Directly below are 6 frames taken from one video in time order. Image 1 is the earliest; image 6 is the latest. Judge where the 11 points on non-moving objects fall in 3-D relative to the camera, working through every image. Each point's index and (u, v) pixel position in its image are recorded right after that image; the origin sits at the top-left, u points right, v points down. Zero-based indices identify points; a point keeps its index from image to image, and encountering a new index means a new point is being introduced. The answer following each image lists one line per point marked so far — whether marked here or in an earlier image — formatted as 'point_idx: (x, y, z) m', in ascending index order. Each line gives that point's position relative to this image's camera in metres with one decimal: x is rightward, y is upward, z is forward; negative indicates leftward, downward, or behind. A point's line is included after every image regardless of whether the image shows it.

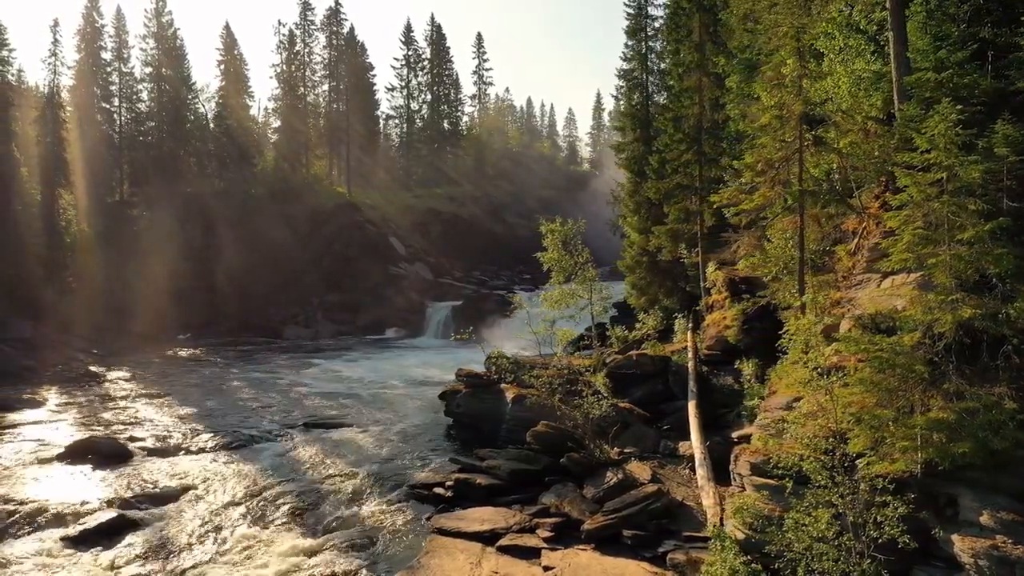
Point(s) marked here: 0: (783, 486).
0: (+4.7, -3.3, +9.7) m
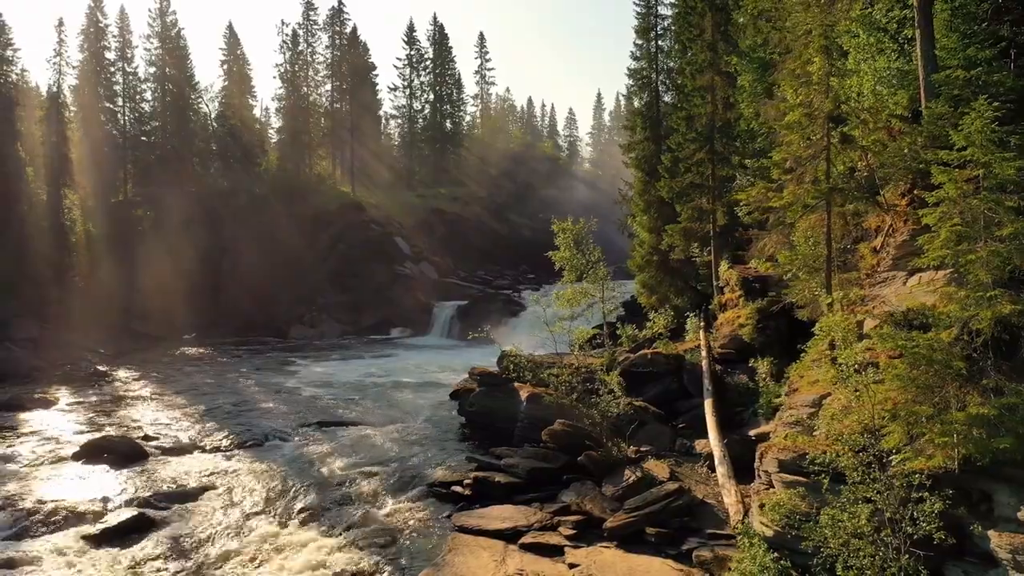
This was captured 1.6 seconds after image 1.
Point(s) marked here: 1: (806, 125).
0: (+5.2, -3.2, +9.8) m
1: (+6.1, +3.3, +12.0) m
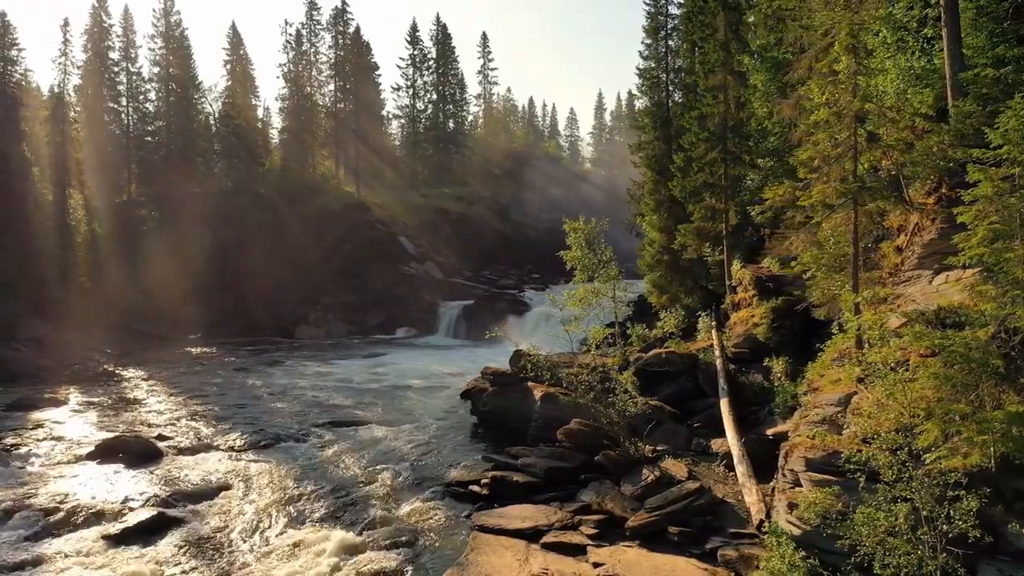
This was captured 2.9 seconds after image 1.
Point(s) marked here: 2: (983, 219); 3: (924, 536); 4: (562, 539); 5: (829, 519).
0: (+5.6, -3.2, +9.8) m
1: (+6.6, +3.3, +12.0) m
2: (+6.8, +1.0, +8.5) m
3: (+5.4, -3.3, +7.8) m
4: (+1.1, -5.4, +12.8) m
5: (+5.0, -3.6, +9.2) m
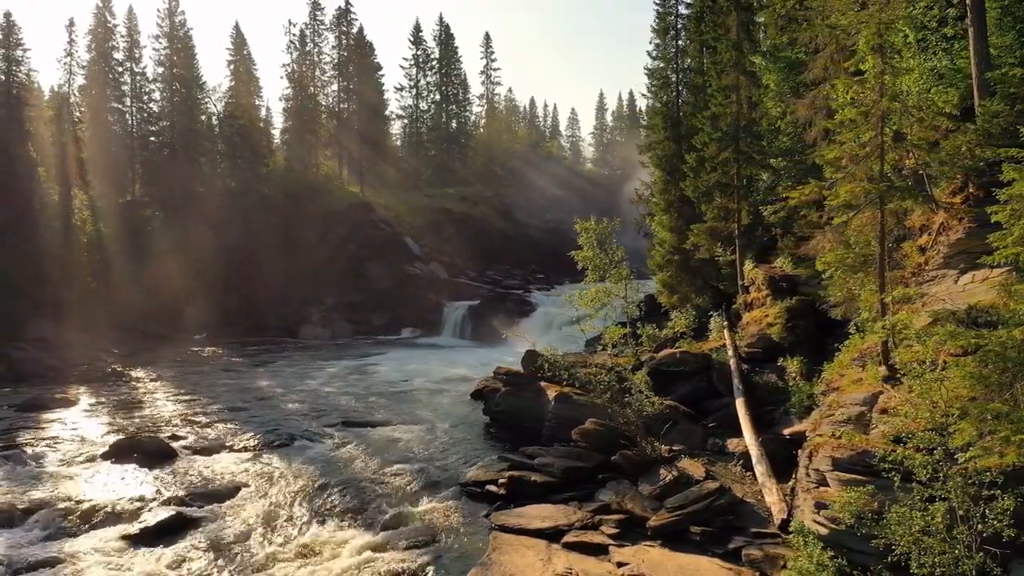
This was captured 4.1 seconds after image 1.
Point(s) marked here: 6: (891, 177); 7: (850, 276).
0: (+6.1, -3.2, +9.7) m
1: (+7.1, +3.3, +12.0) m
2: (+7.2, +1.0, +8.5) m
3: (+5.9, -3.3, +7.8) m
4: (+1.5, -5.4, +12.8) m
5: (+5.4, -3.6, +9.2) m
6: (+7.9, +2.3, +12.2) m
7: (+7.5, +0.3, +13.0) m
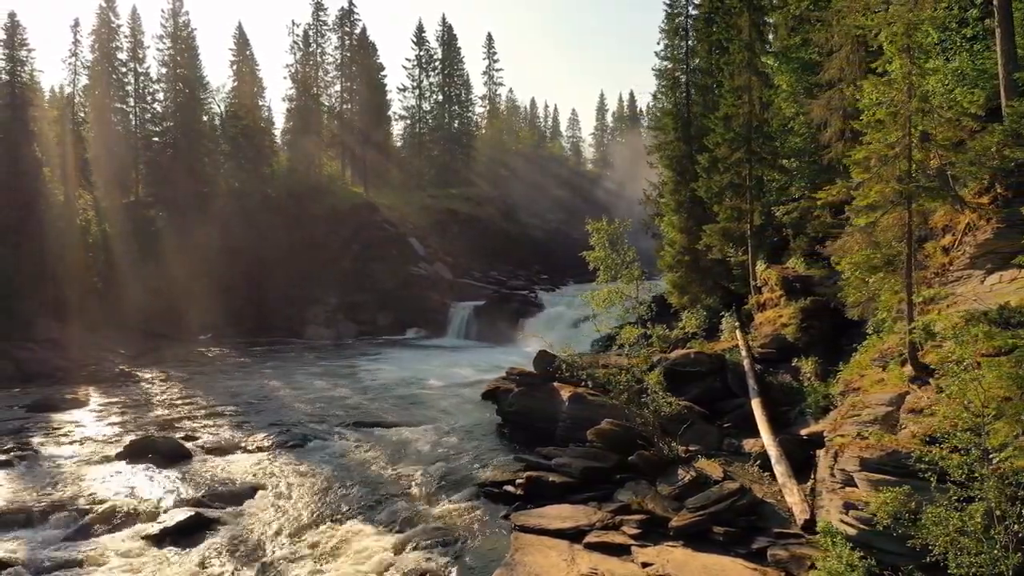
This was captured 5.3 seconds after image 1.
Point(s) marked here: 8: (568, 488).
0: (+6.6, -3.2, +9.8) m
1: (+7.6, +3.3, +12.0) m
2: (+7.7, +1.0, +8.5) m
3: (+6.4, -3.3, +7.8) m
4: (+2.0, -5.4, +12.8) m
5: (+5.9, -3.6, +9.2) m
6: (+8.4, +2.3, +12.2) m
7: (+7.9, +0.3, +13.1) m
8: (+1.5, -5.2, +15.5) m
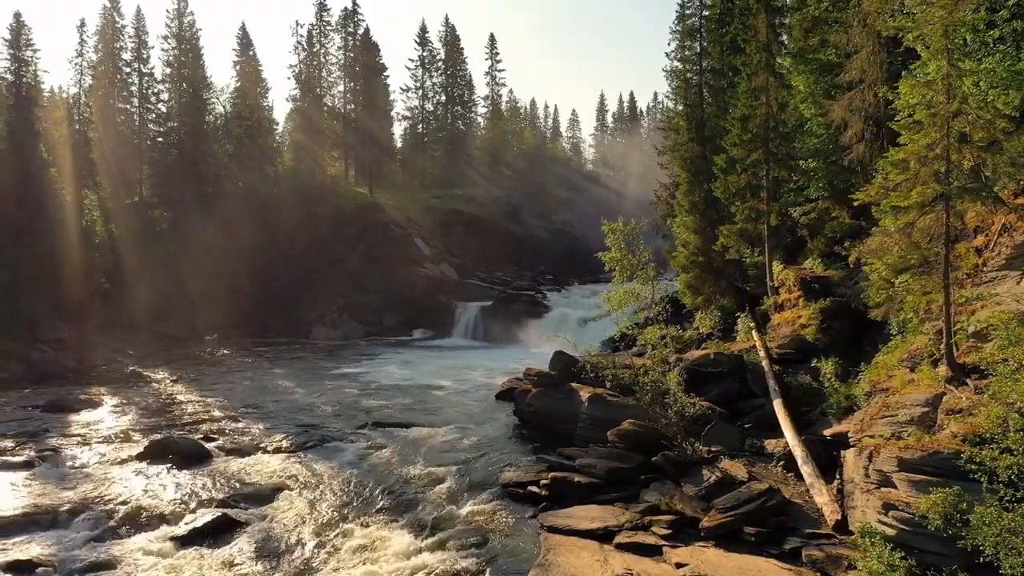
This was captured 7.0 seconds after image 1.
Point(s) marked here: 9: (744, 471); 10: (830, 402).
0: (+7.3, -3.2, +9.8) m
1: (+8.3, +3.3, +12.1) m
2: (+8.4, +1.0, +8.6) m
3: (+7.1, -3.3, +7.8) m
4: (+2.7, -5.4, +12.8) m
5: (+6.6, -3.6, +9.3) m
6: (+9.1, +2.3, +12.3) m
7: (+8.6, +0.2, +13.1) m
8: (+2.1, -5.3, +15.6) m
9: (+6.1, -4.8, +15.5) m
10: (+9.2, -3.3, +17.0) m
